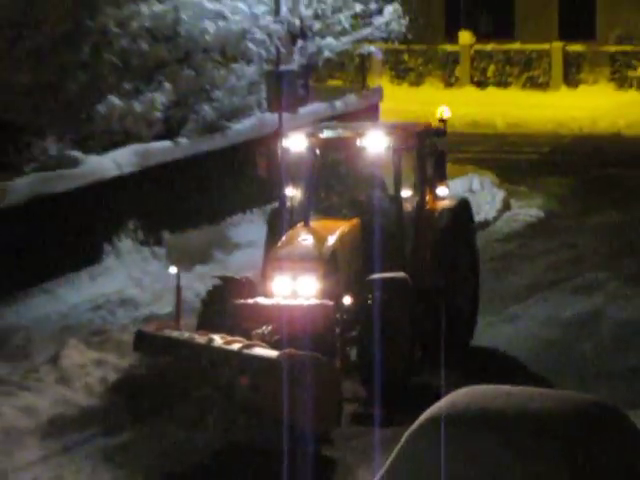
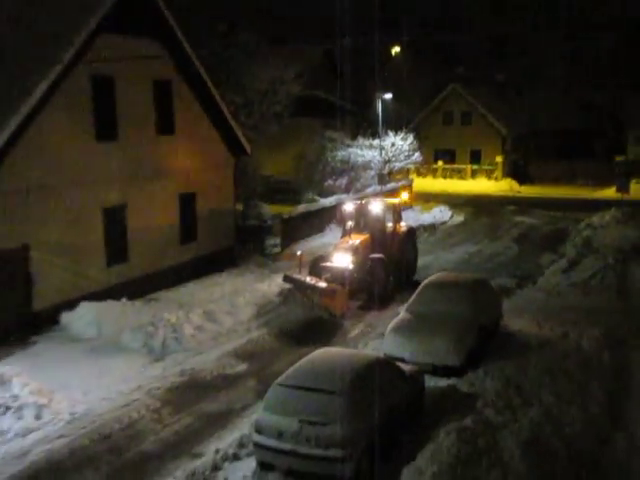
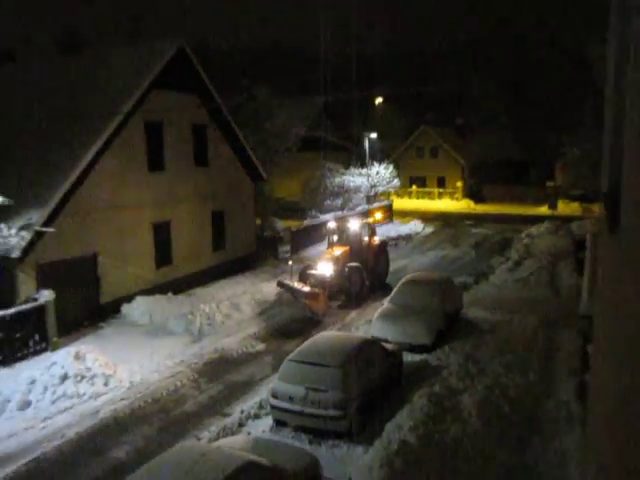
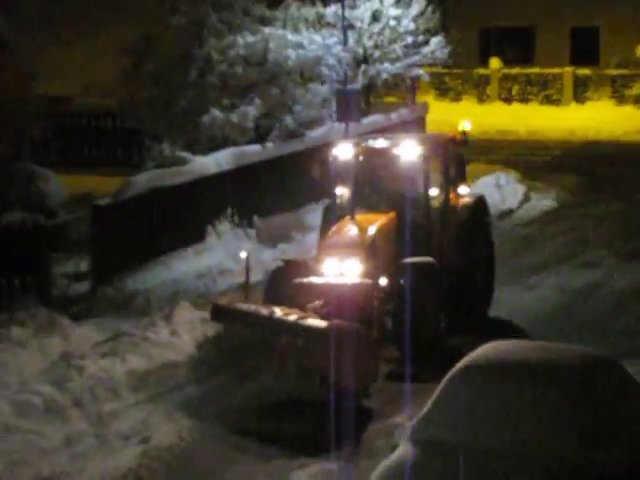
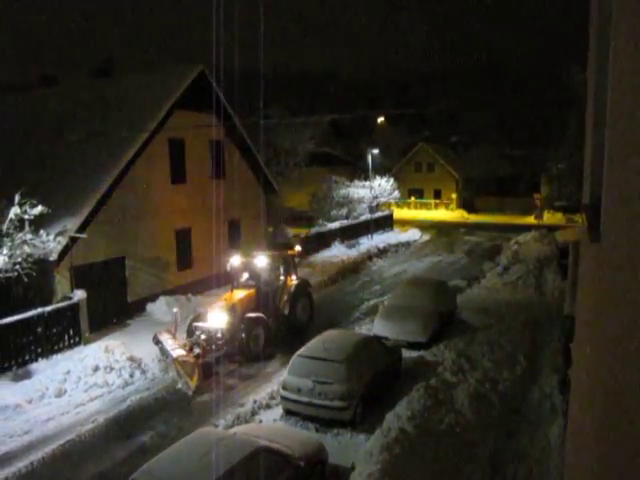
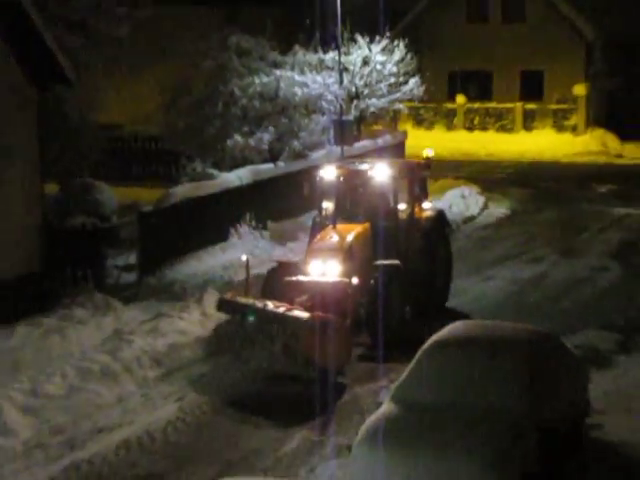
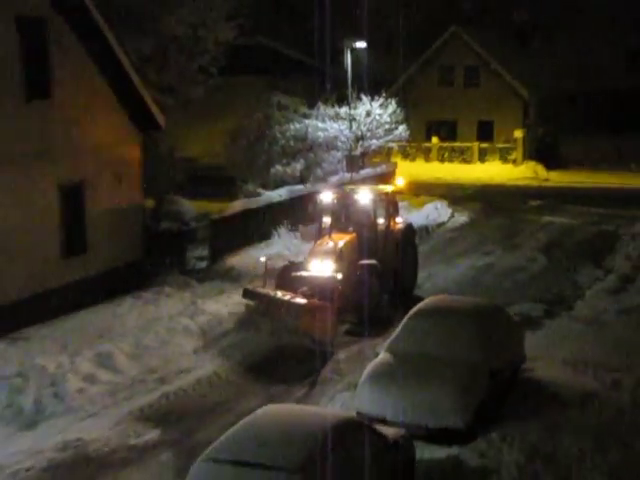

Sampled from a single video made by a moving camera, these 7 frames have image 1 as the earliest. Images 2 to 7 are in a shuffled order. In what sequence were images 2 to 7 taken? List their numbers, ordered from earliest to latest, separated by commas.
4, 6, 7, 2, 3, 5
